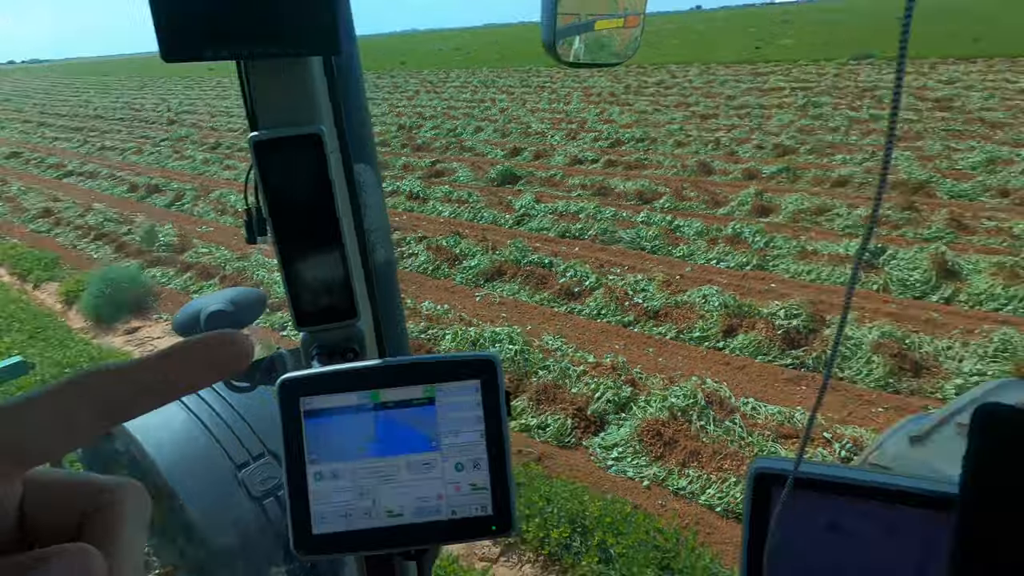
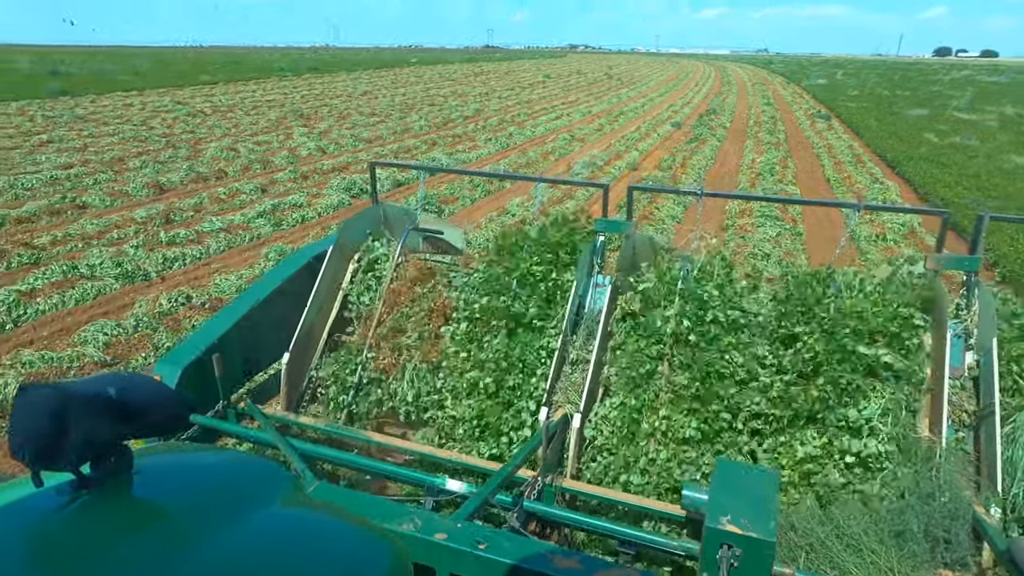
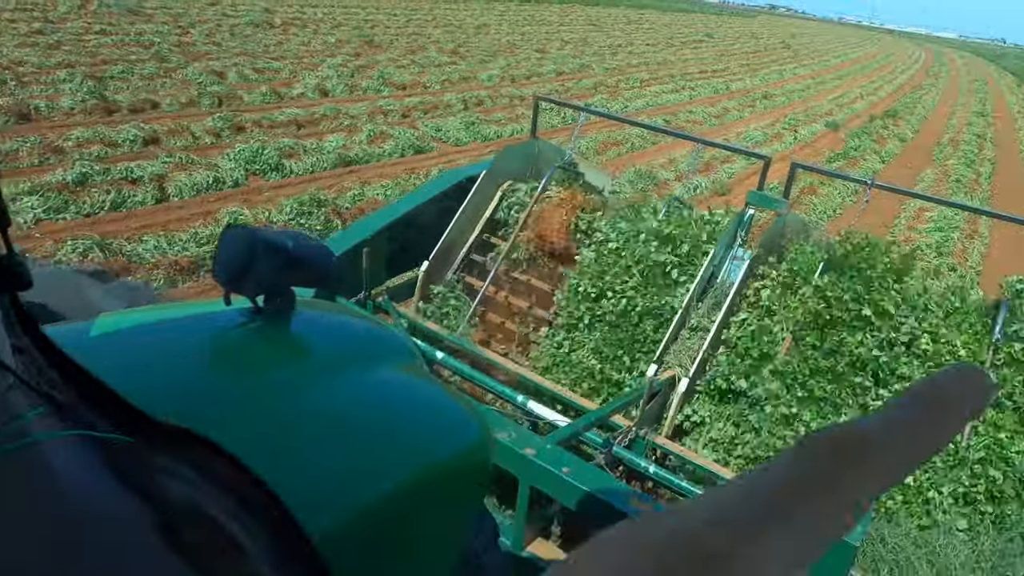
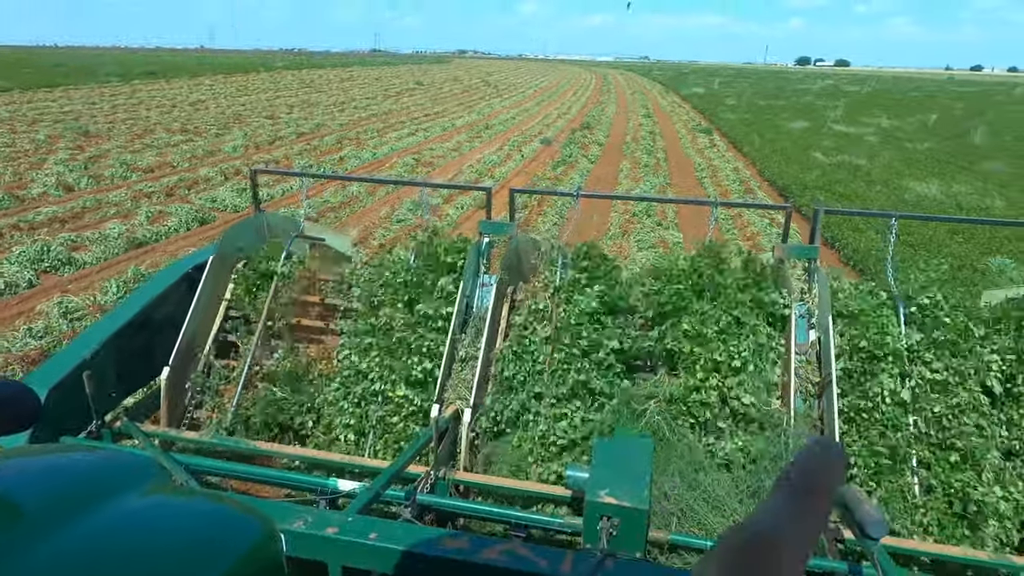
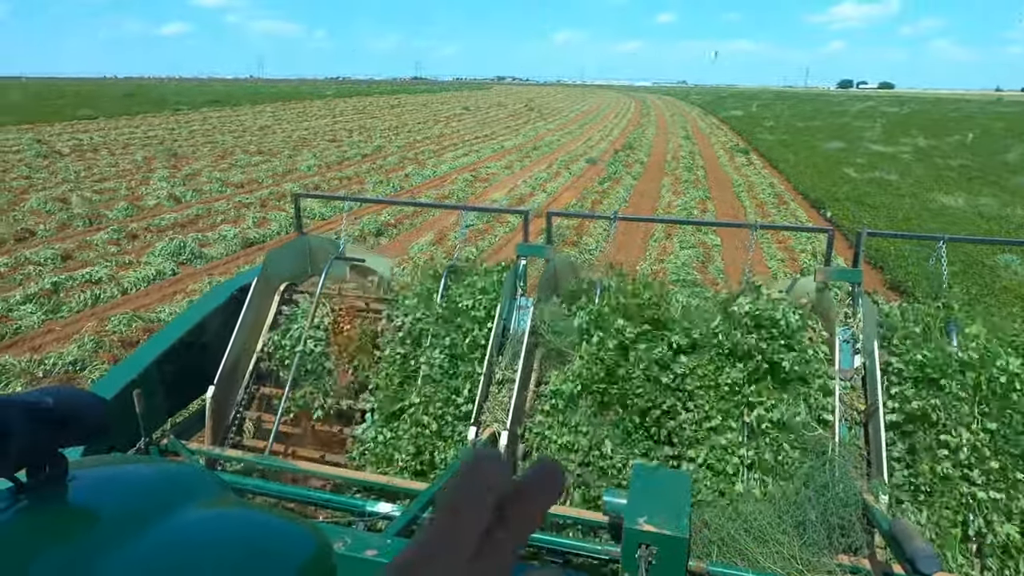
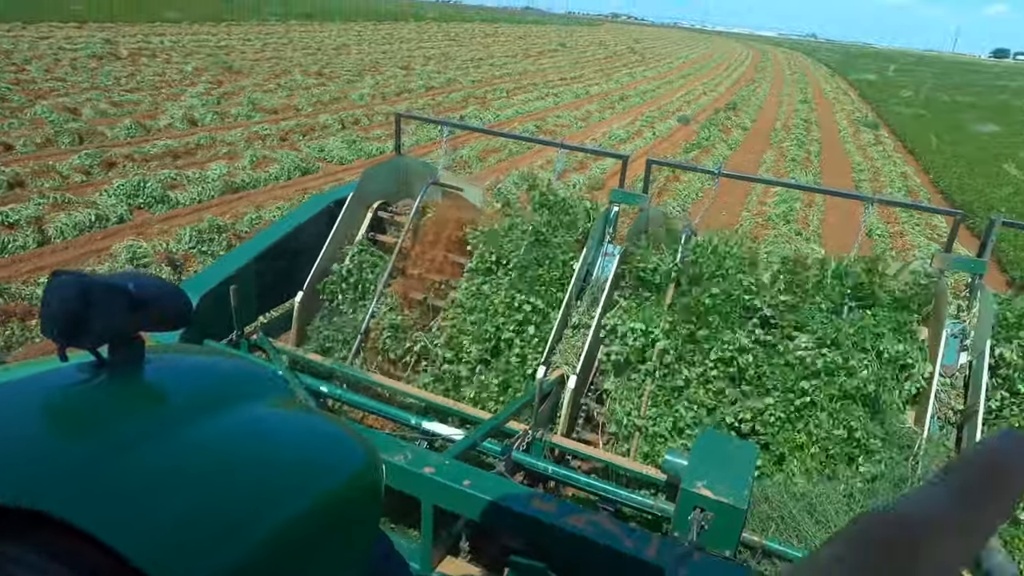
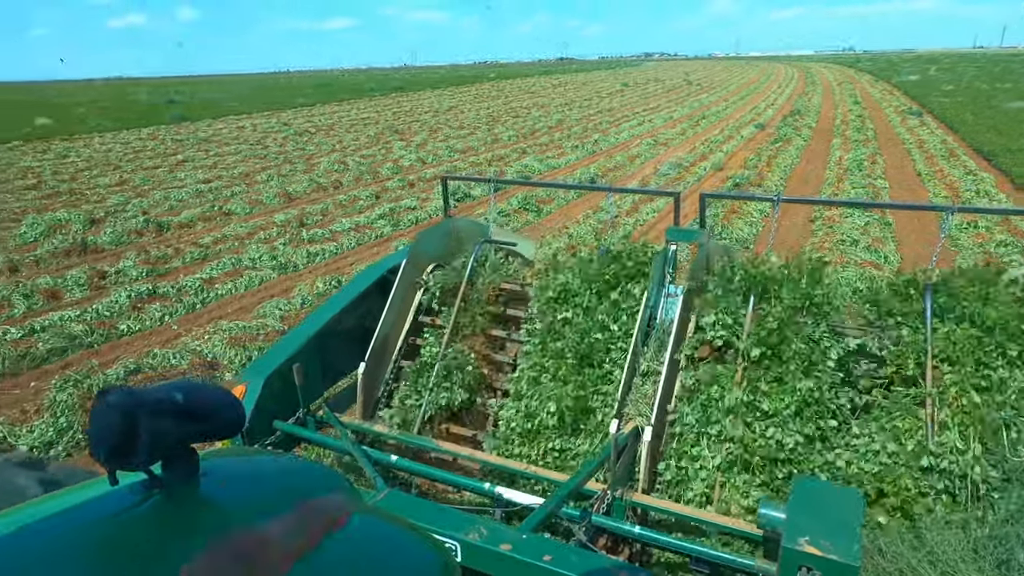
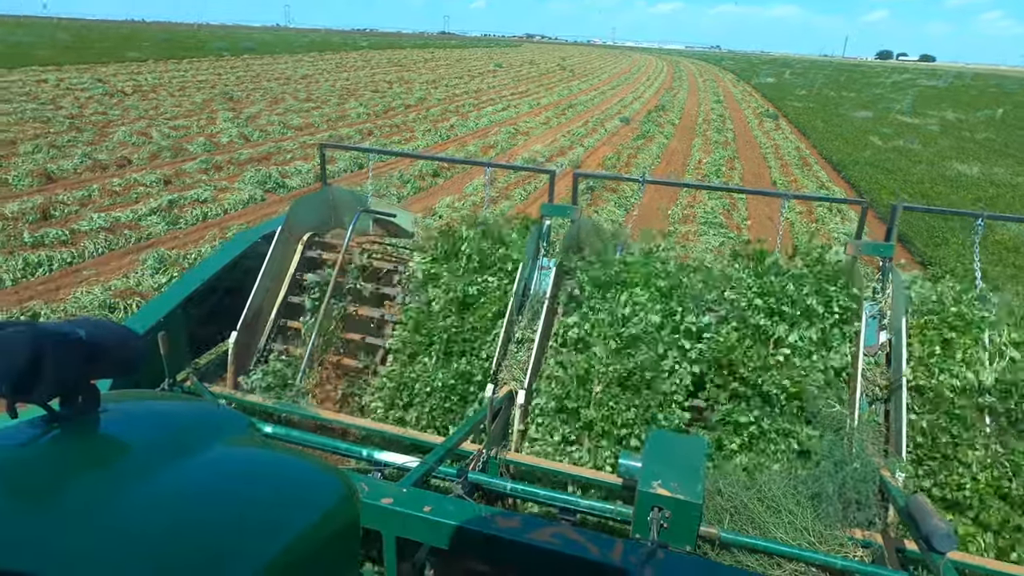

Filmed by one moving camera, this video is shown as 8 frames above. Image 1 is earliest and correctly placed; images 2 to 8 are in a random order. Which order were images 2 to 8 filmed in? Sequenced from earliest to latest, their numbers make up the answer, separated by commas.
3, 6, 4, 5, 8, 2, 7
